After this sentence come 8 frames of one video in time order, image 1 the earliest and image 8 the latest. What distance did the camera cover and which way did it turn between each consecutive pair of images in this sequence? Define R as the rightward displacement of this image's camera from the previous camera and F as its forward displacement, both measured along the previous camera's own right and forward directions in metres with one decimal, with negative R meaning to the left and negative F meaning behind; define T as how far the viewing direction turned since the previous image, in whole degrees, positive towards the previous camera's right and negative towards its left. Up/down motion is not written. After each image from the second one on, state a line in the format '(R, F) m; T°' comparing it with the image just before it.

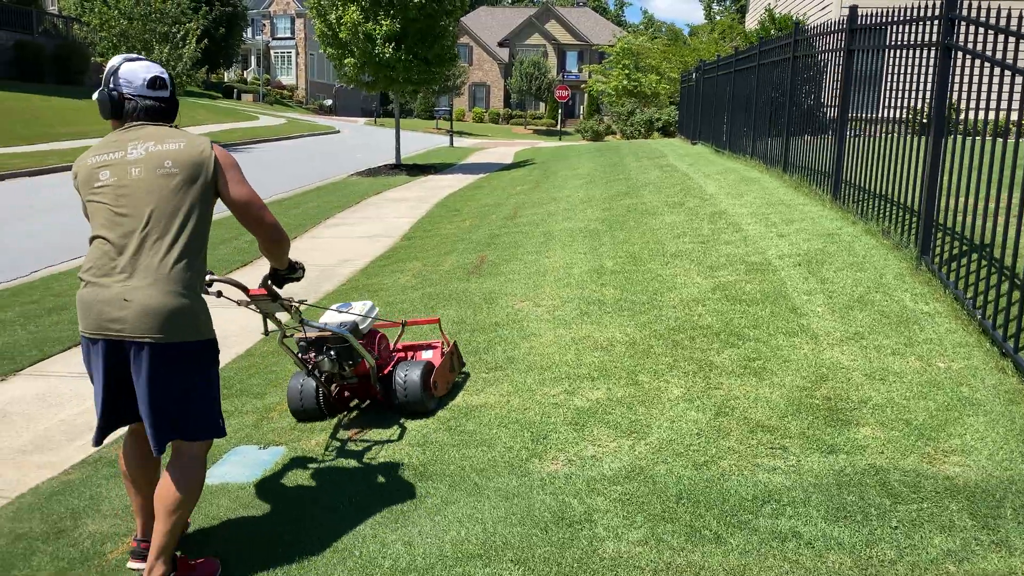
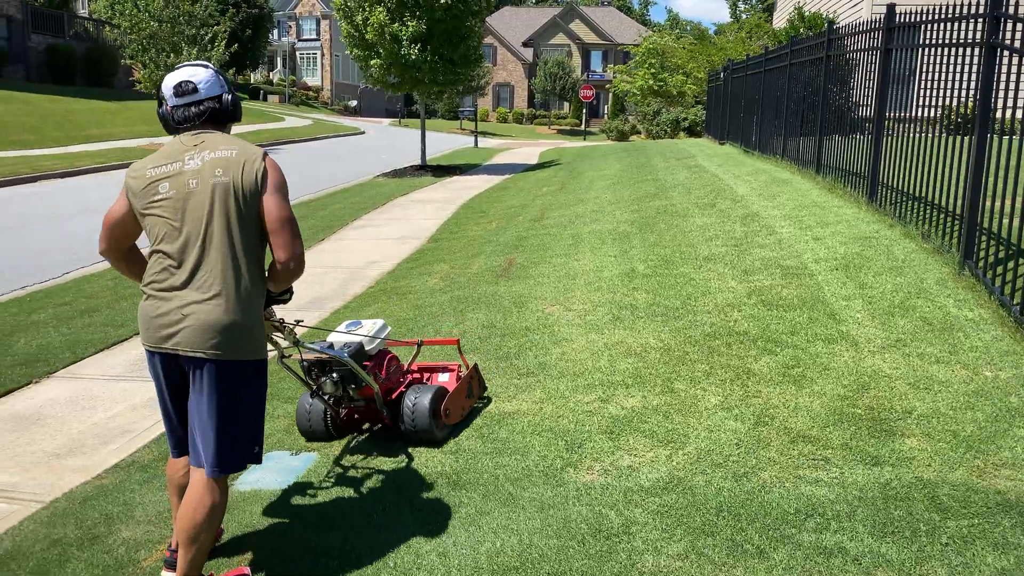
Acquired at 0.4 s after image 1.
(-0.1, +0.1) m; -2°
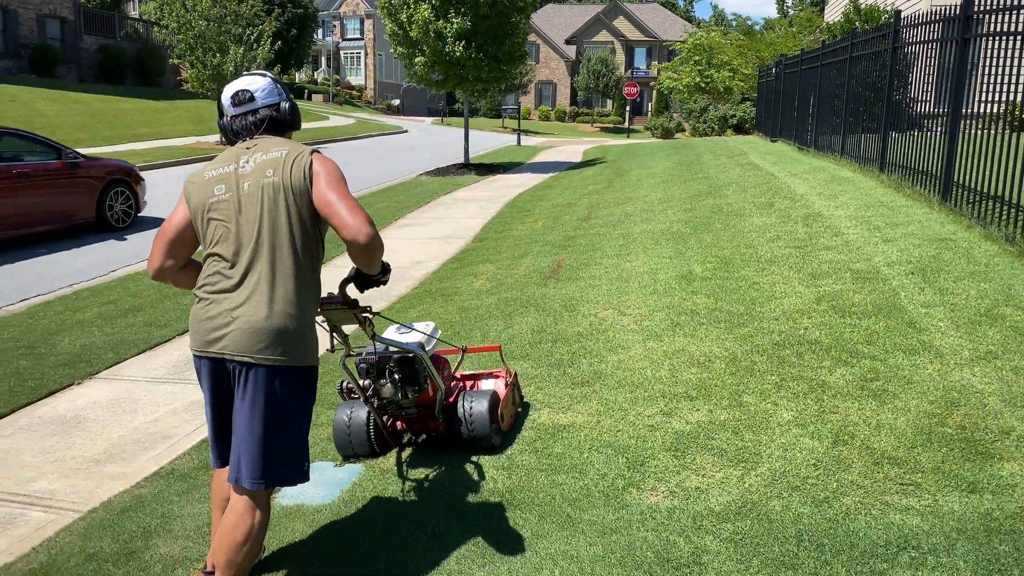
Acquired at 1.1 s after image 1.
(-0.1, +0.2) m; -3°
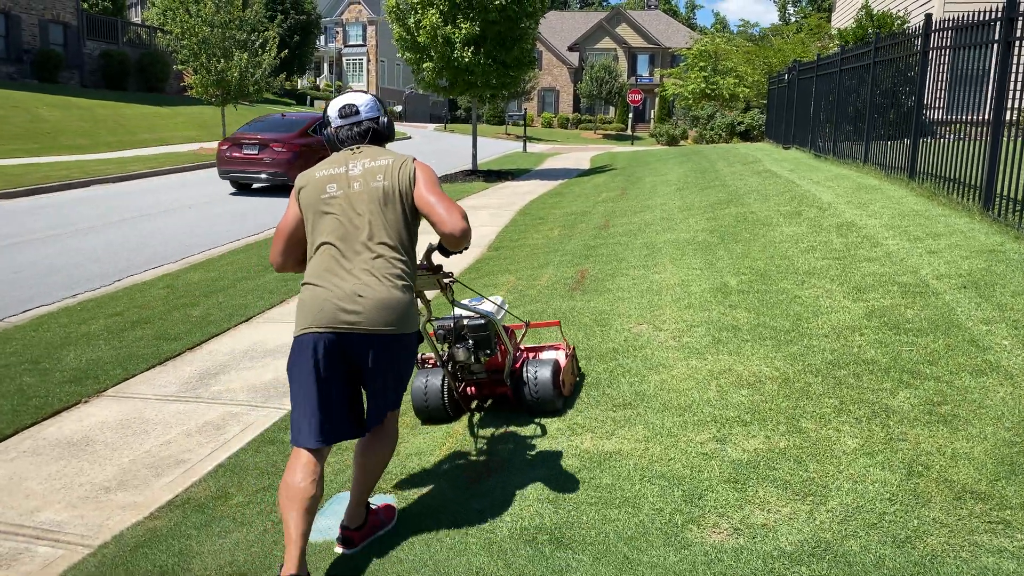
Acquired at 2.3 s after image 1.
(-0.2, +0.3) m; 0°
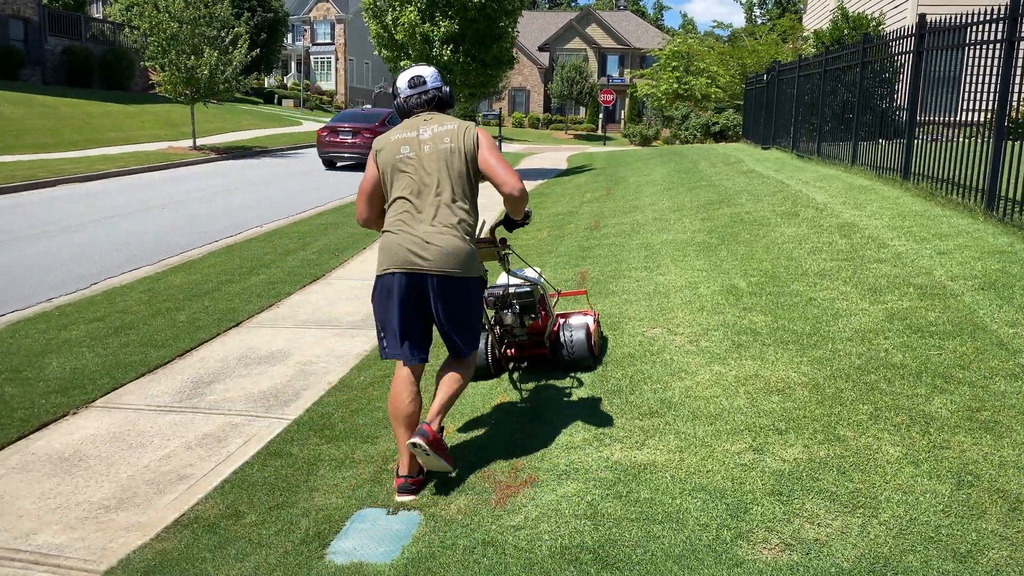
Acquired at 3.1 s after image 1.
(-0.2, +0.2) m; +2°
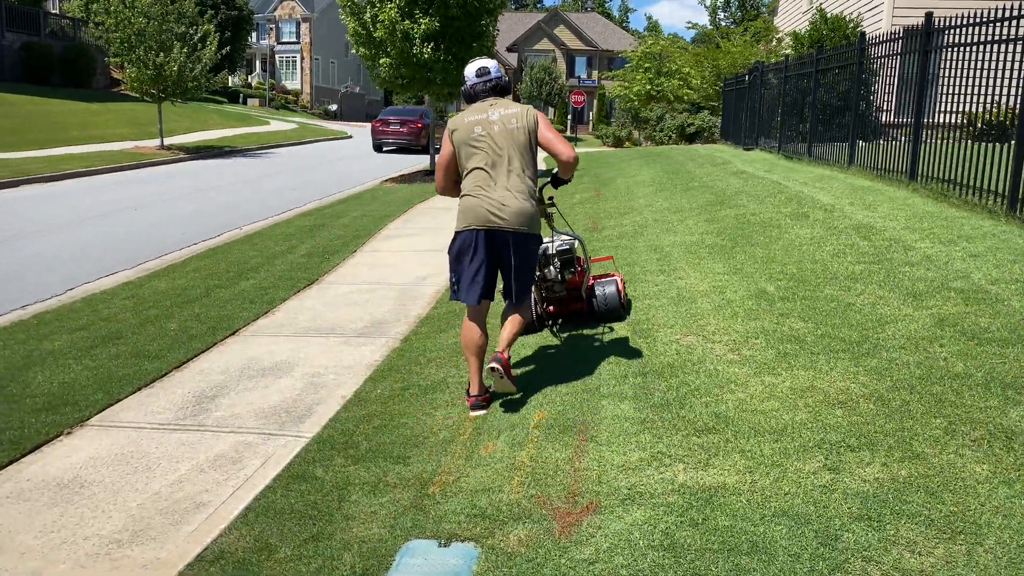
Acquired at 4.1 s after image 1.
(-0.4, +0.3) m; +2°
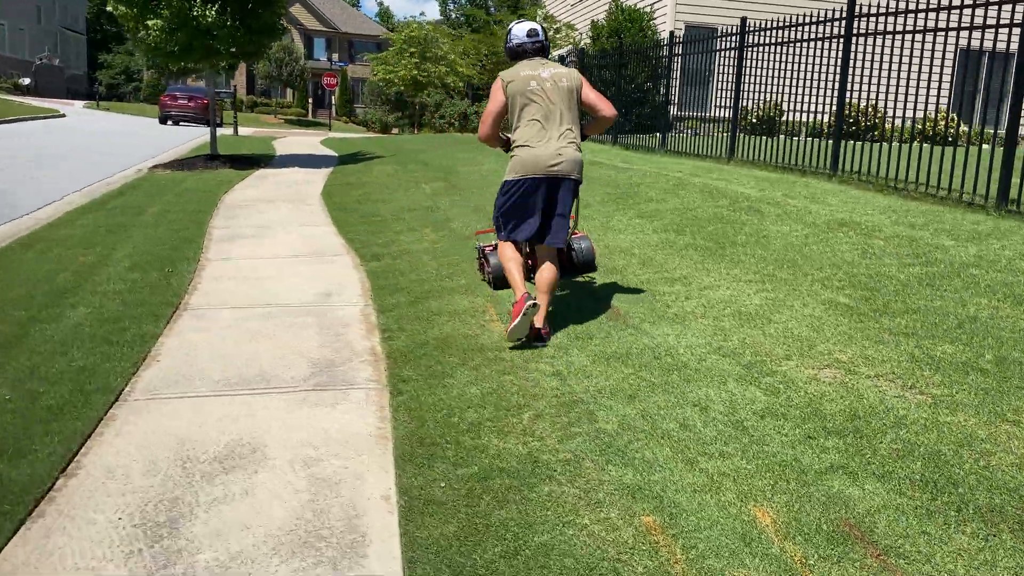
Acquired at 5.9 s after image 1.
(-1.5, +1.6) m; +19°
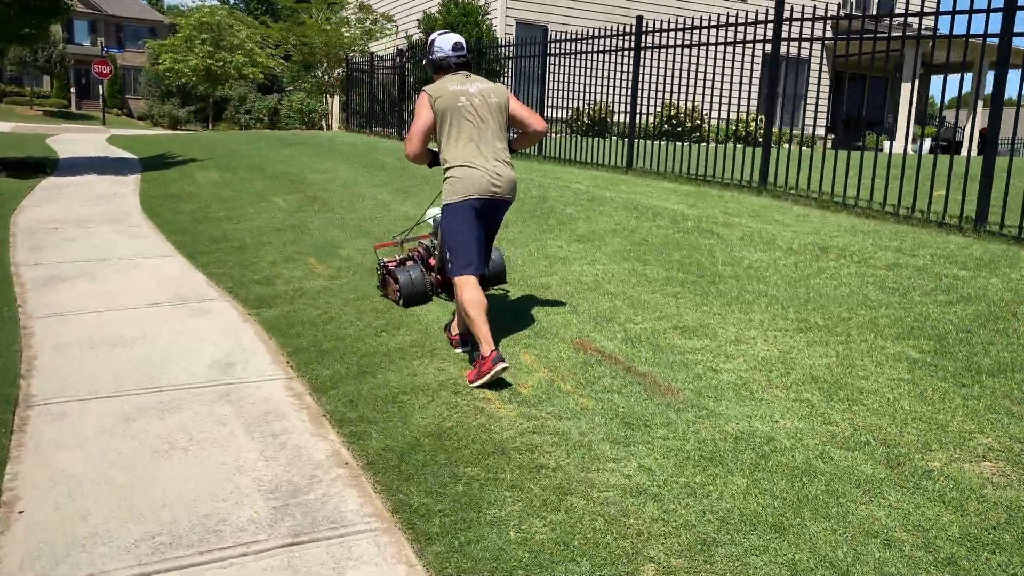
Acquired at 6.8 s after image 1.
(-0.9, +1.3) m; +14°
